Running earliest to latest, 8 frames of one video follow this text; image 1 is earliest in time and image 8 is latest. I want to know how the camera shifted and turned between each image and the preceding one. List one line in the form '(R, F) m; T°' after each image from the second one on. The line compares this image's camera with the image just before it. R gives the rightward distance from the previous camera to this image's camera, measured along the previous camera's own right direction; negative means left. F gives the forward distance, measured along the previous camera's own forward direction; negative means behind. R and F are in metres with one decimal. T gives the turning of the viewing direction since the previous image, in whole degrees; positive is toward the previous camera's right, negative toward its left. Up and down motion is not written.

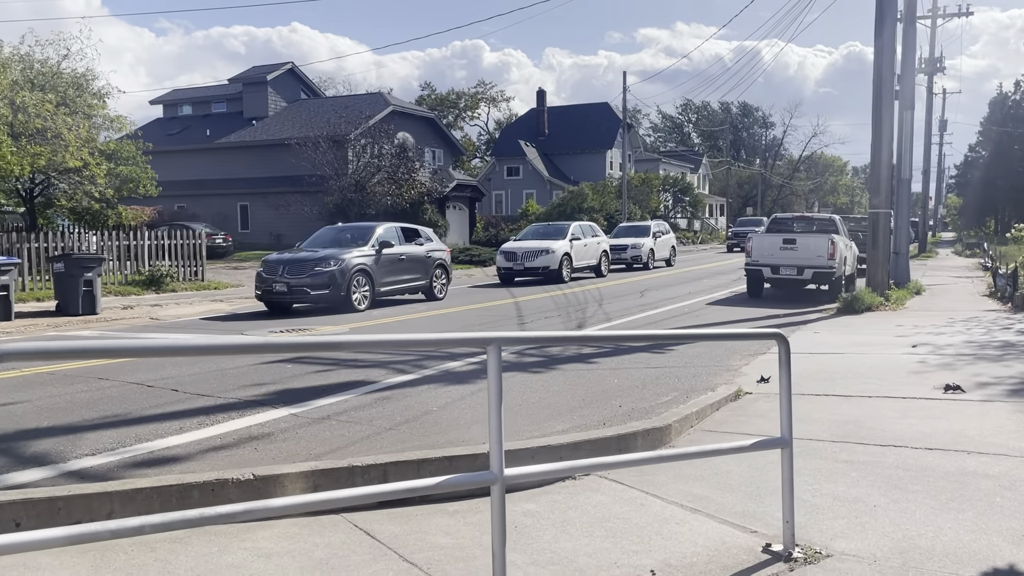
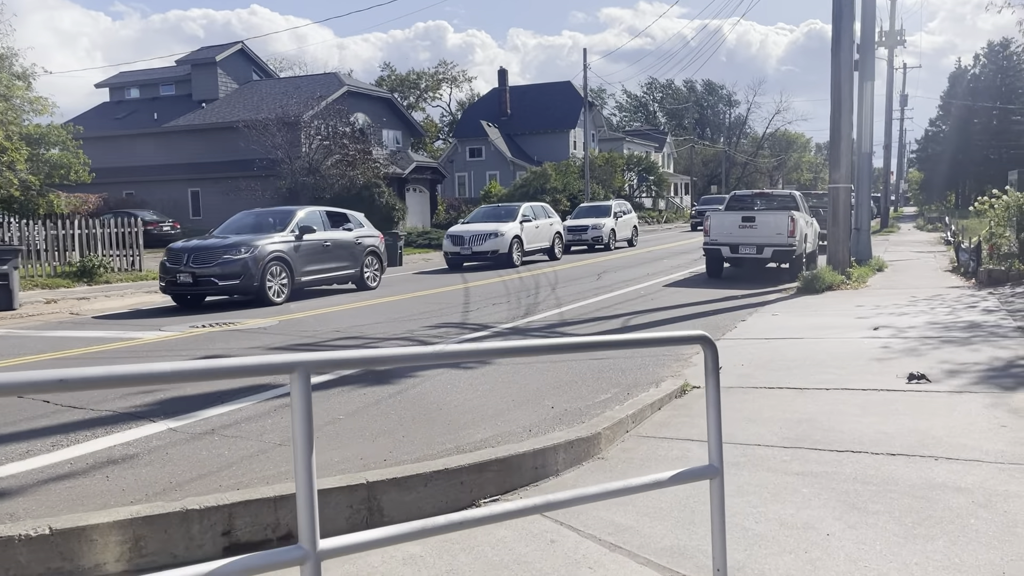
(+0.5, +0.9) m; +2°
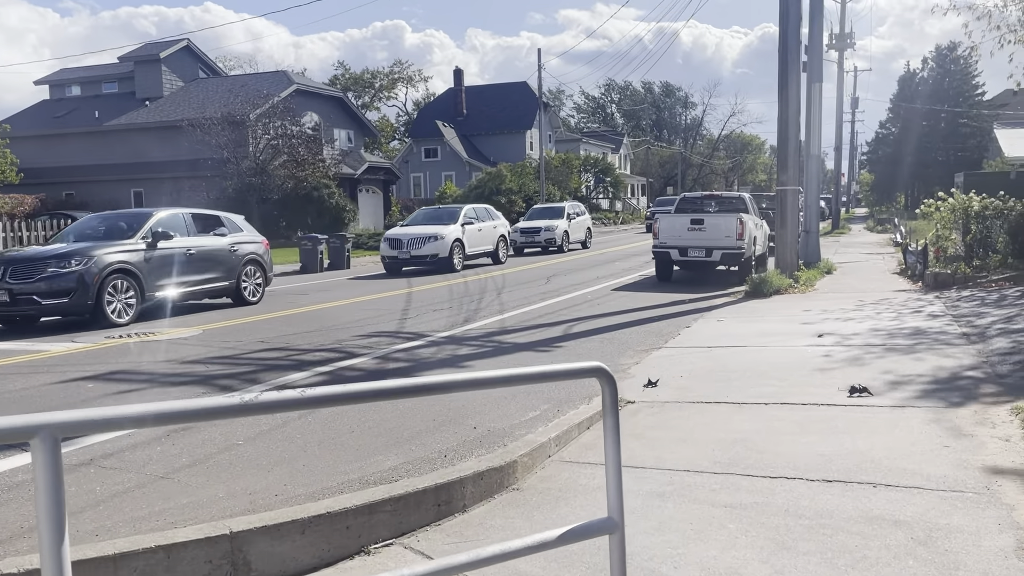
(+0.3, +0.5) m; +3°
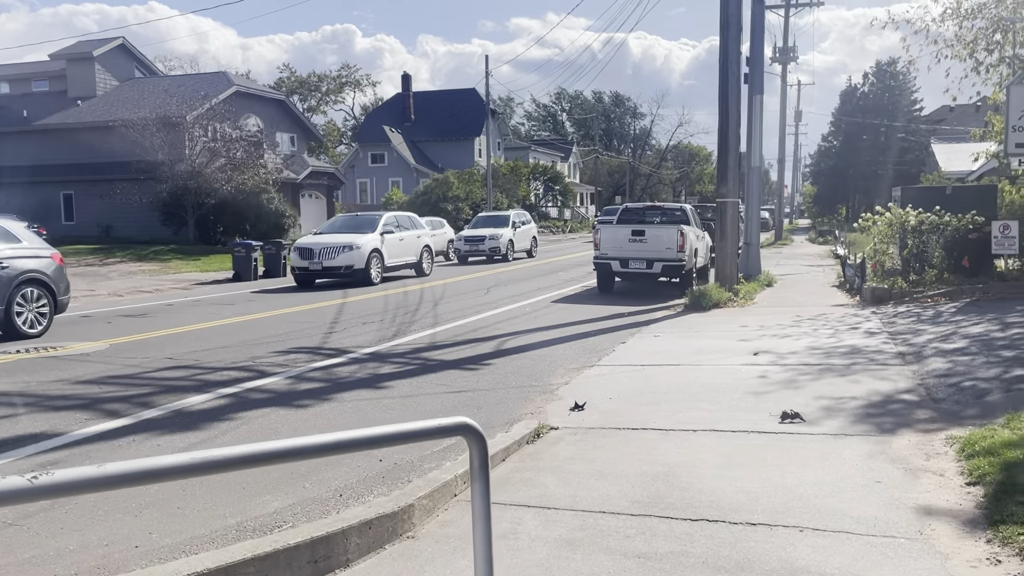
(+0.3, +0.5) m; +3°
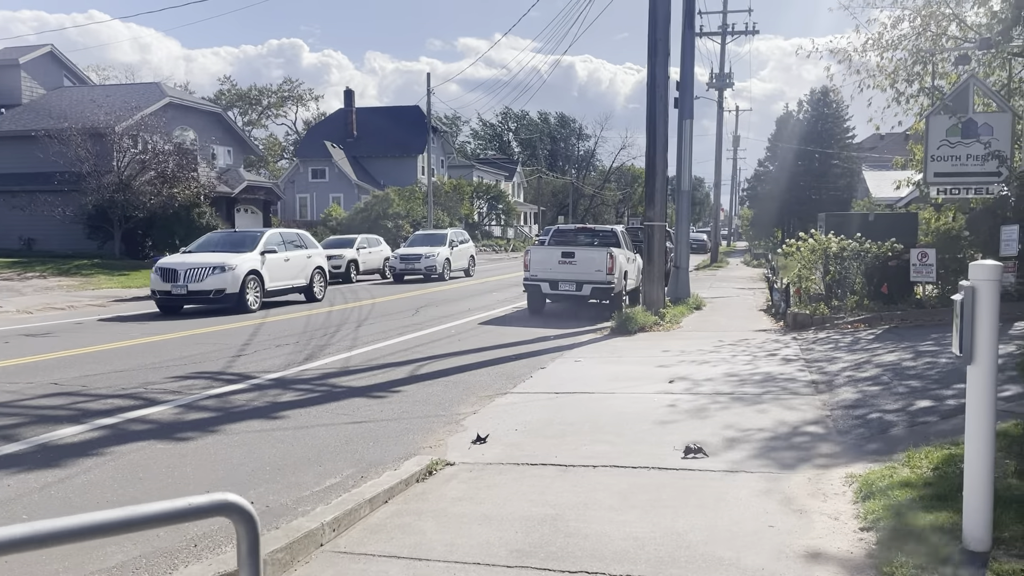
(+0.4, +0.3) m; +4°
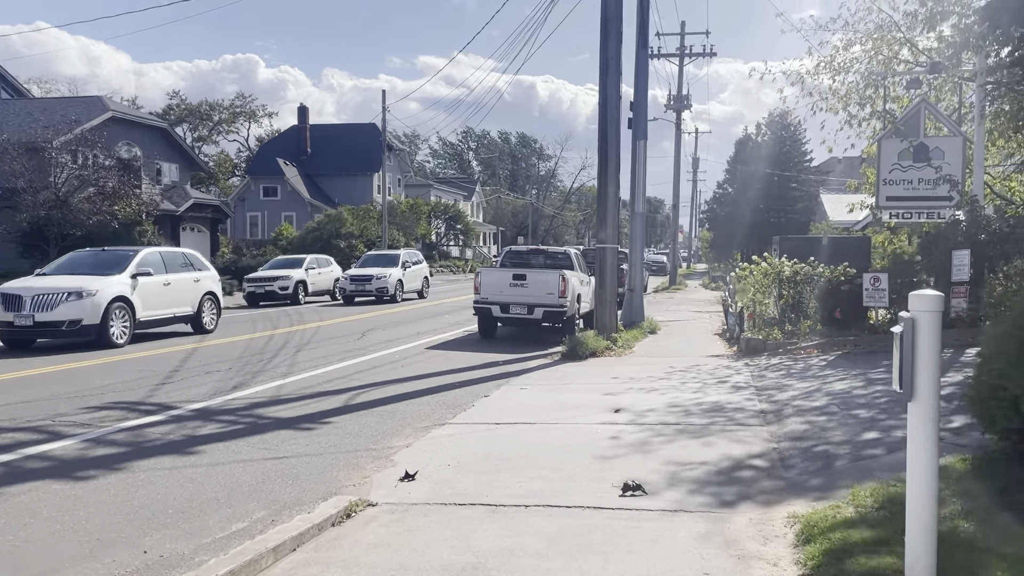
(+0.3, +0.5) m; +3°
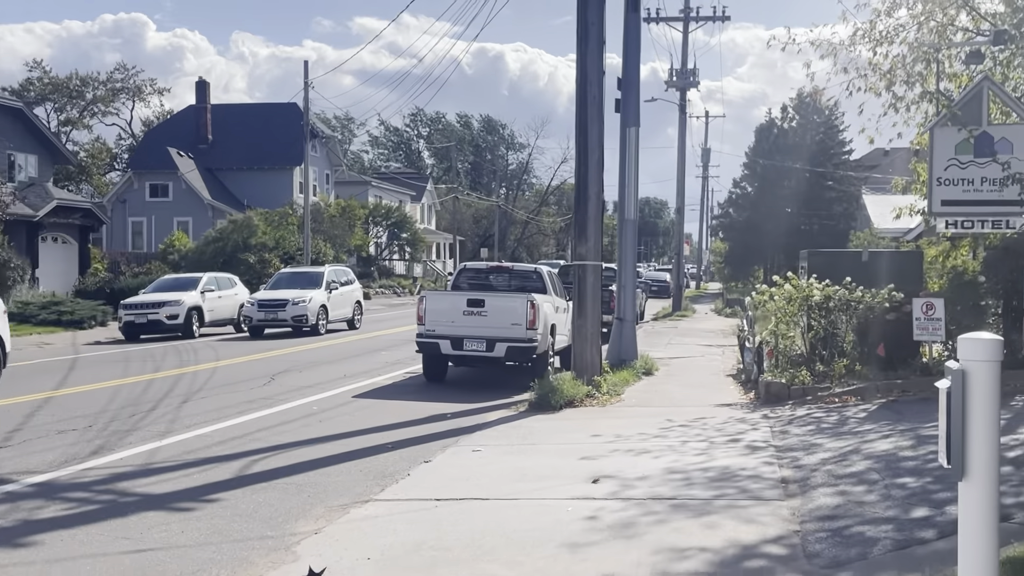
(+0.6, +3.4) m; 0°
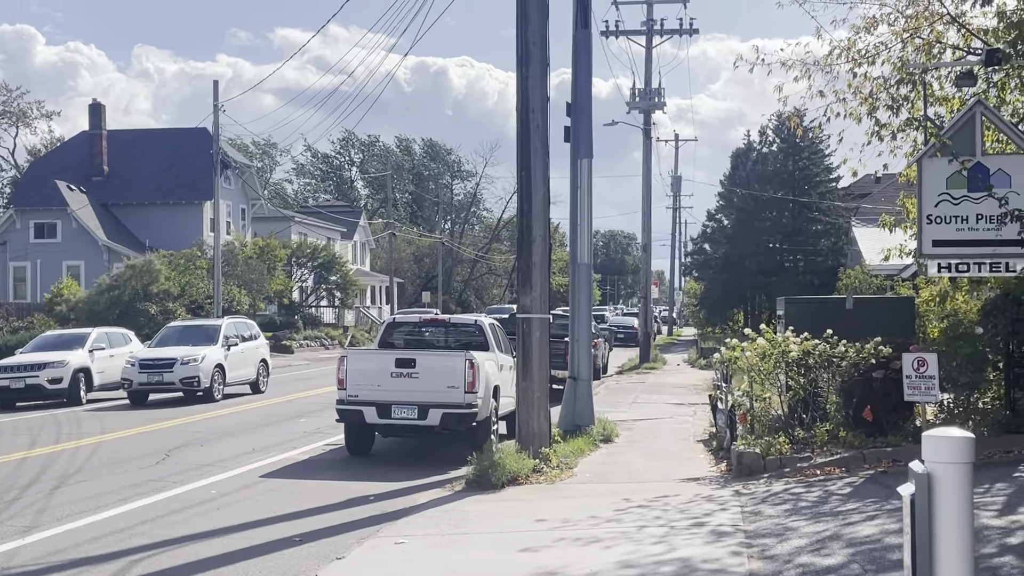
(+0.6, +1.5) m; +1°
